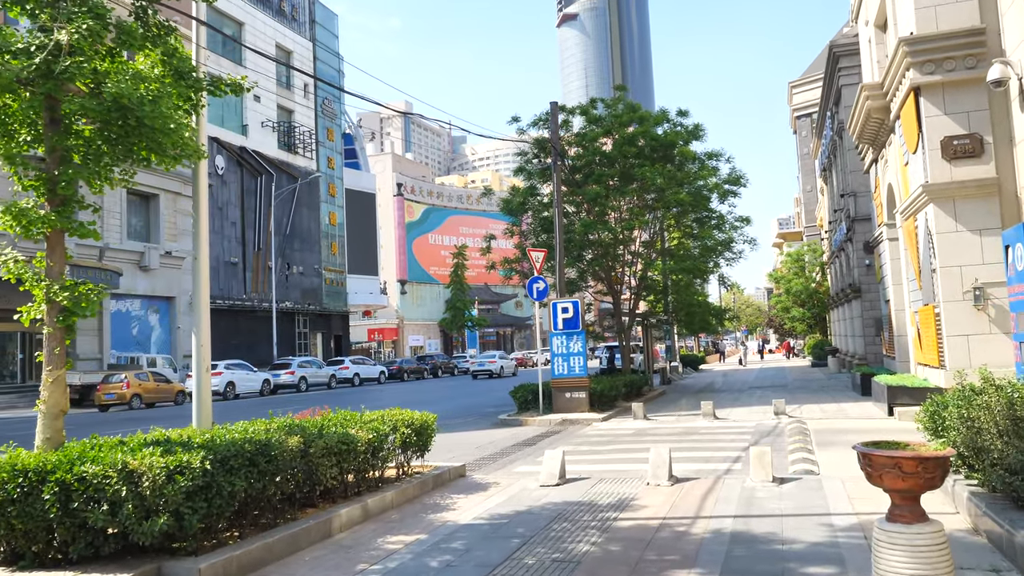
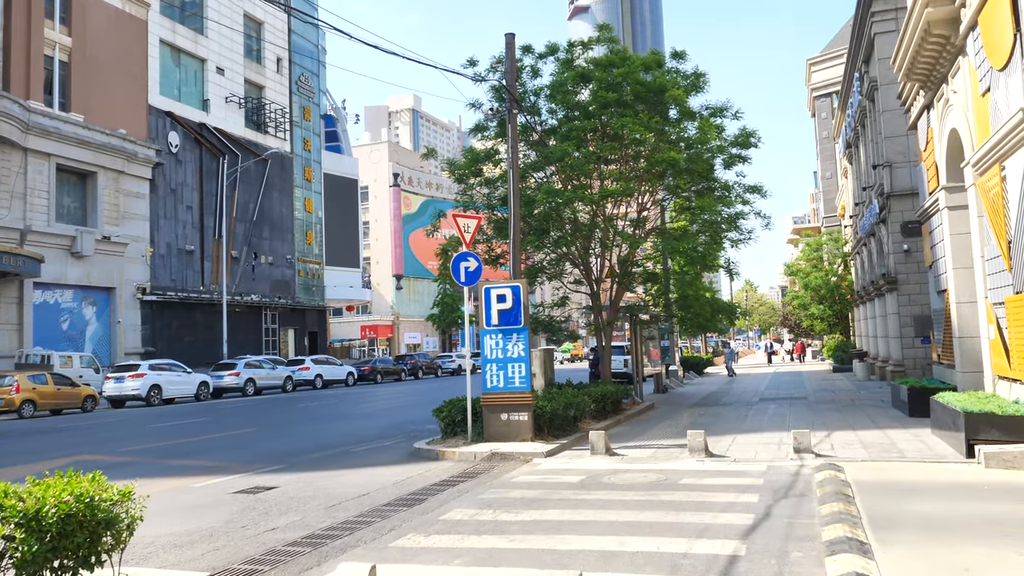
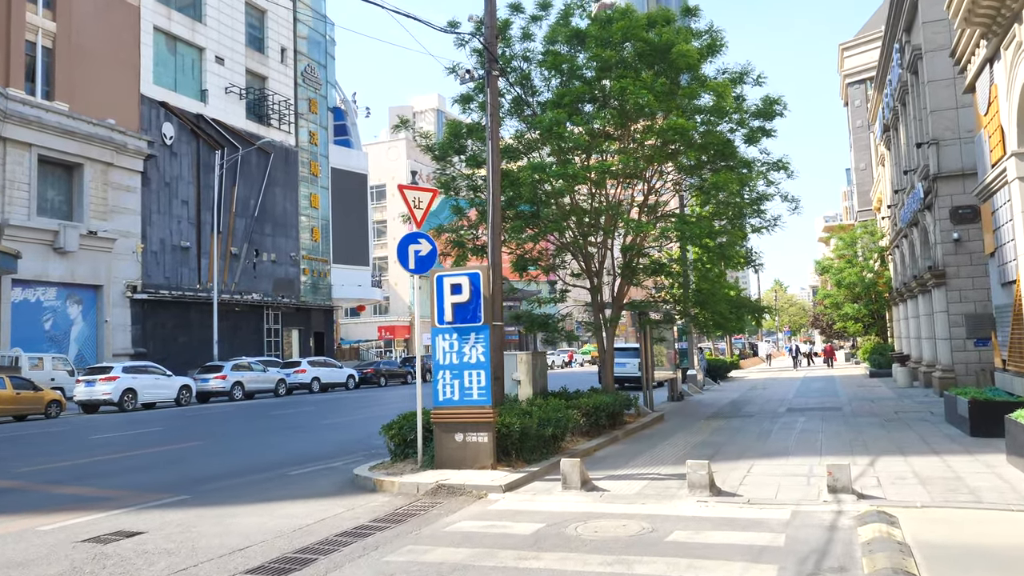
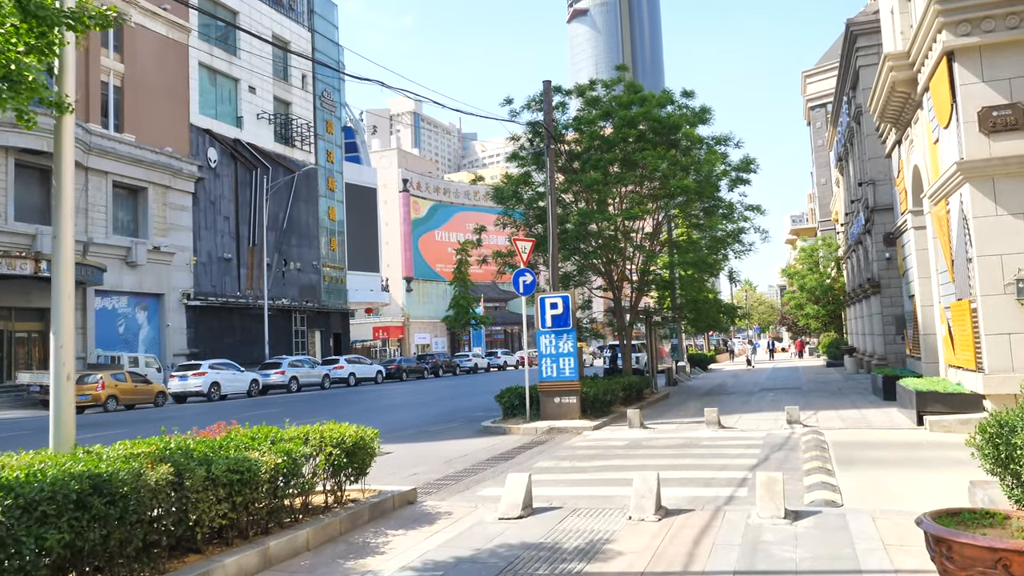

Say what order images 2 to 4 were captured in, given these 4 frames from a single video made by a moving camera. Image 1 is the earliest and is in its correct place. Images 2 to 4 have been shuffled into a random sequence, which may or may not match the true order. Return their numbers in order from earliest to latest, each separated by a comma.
4, 2, 3
